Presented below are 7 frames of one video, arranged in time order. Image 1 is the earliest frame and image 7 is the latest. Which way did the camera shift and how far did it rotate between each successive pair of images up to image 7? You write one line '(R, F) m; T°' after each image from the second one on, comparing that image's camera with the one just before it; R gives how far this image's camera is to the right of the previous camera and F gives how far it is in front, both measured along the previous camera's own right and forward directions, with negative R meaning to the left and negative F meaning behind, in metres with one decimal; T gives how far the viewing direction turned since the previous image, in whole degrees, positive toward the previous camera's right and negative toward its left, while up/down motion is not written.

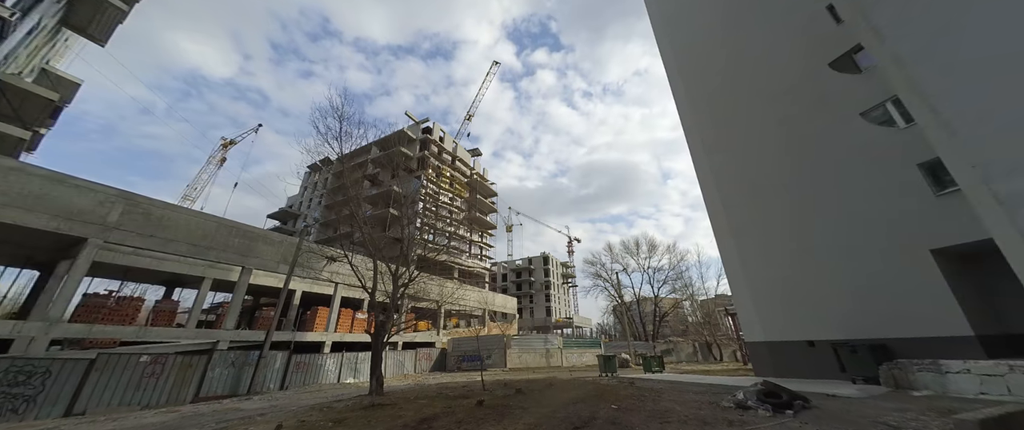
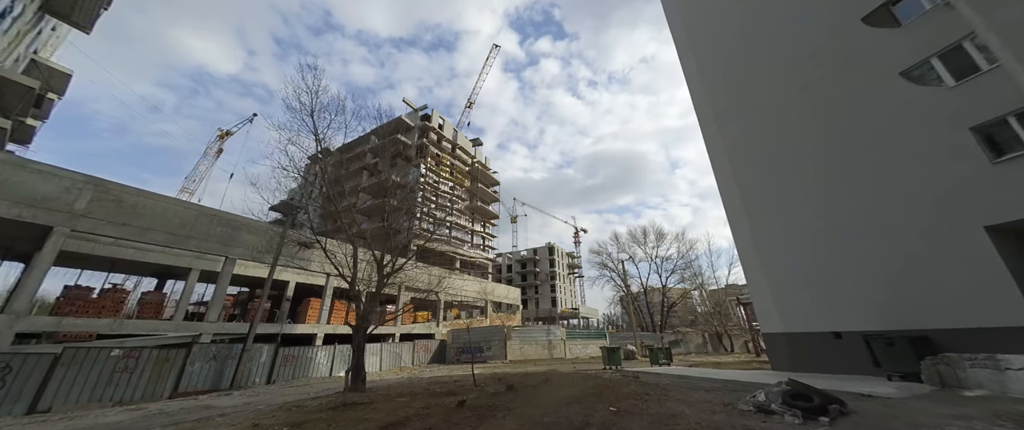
(+0.5, +1.0) m; -1°
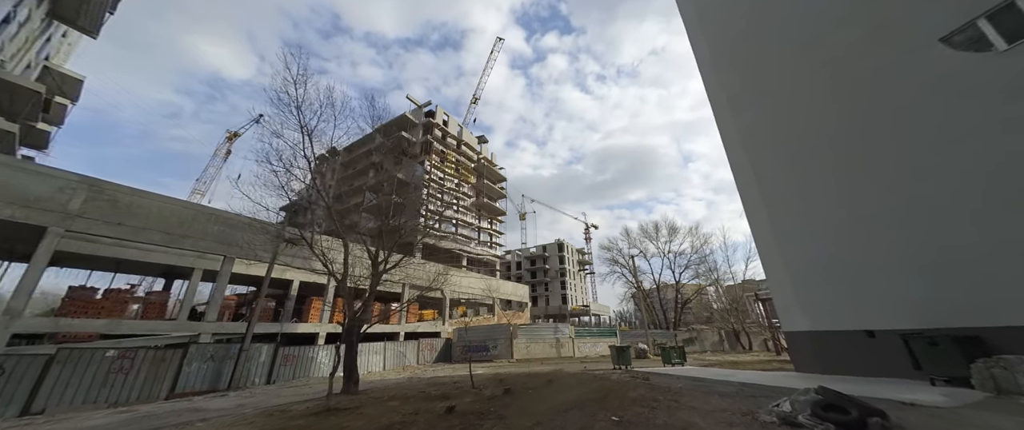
(+0.4, +0.6) m; -2°
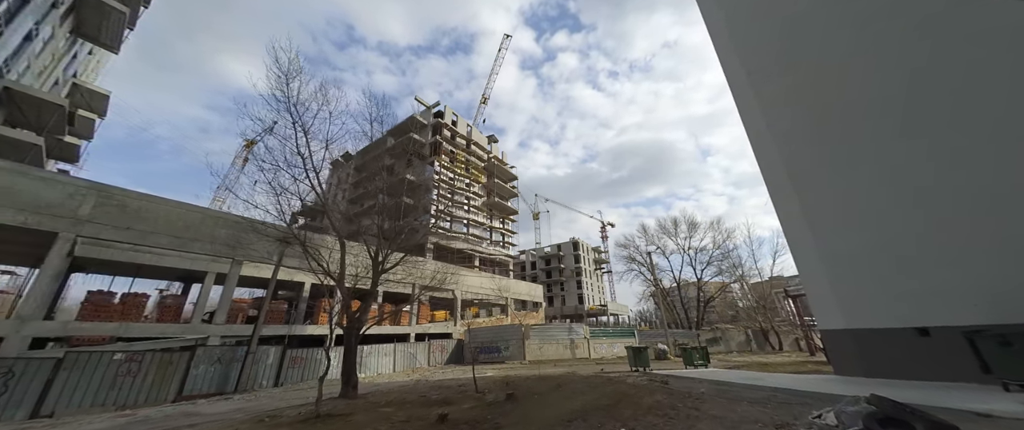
(+0.4, +0.6) m; -3°
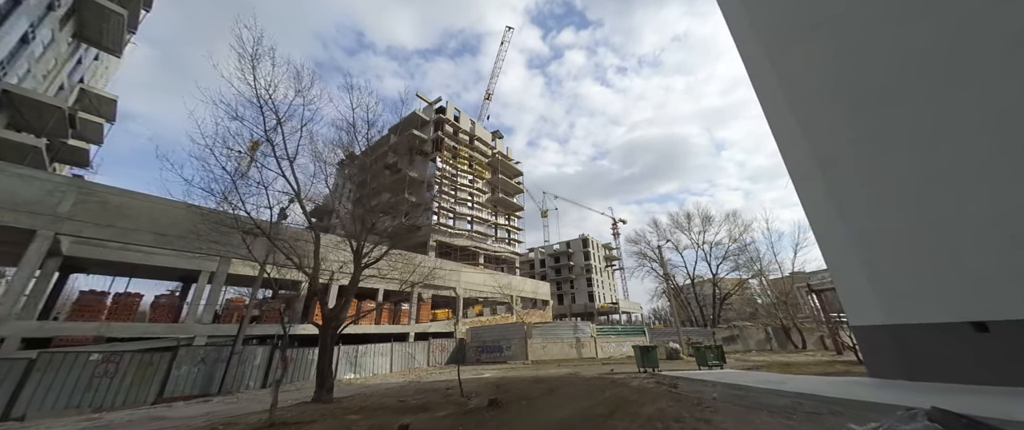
(+0.7, +0.9) m; -2°
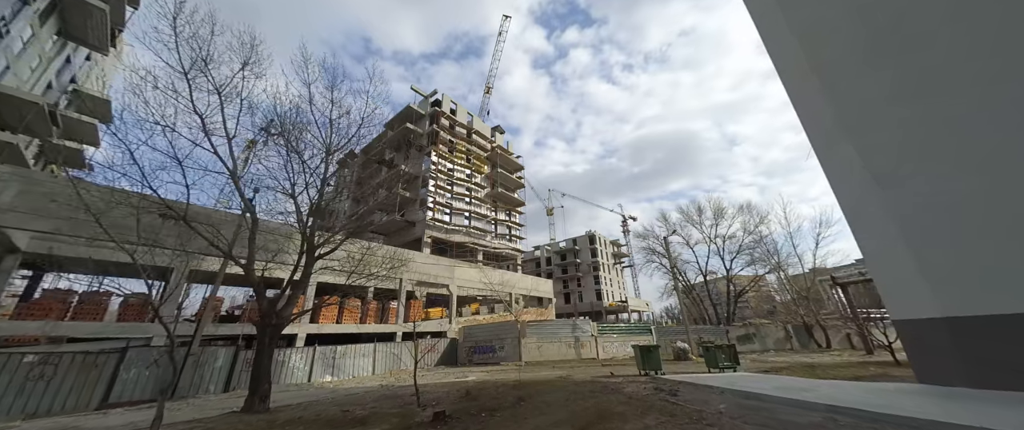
(+1.0, +1.4) m; -2°
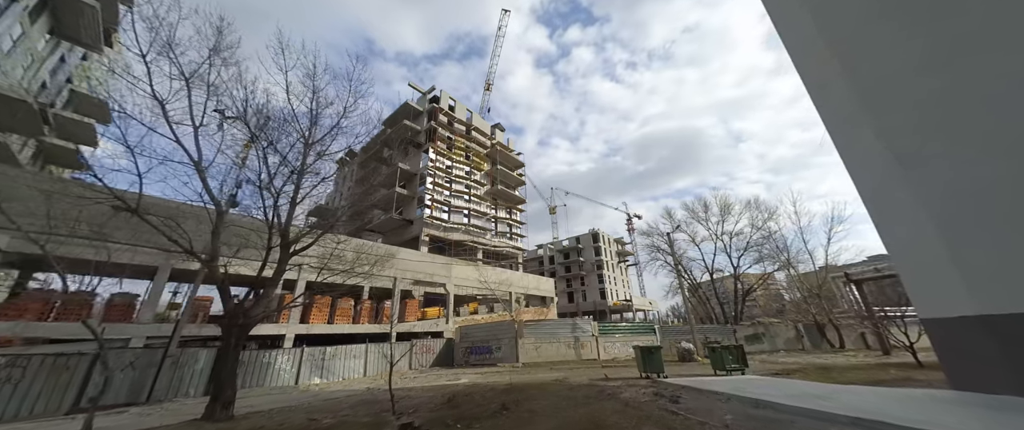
(+0.4, +0.7) m; -1°
